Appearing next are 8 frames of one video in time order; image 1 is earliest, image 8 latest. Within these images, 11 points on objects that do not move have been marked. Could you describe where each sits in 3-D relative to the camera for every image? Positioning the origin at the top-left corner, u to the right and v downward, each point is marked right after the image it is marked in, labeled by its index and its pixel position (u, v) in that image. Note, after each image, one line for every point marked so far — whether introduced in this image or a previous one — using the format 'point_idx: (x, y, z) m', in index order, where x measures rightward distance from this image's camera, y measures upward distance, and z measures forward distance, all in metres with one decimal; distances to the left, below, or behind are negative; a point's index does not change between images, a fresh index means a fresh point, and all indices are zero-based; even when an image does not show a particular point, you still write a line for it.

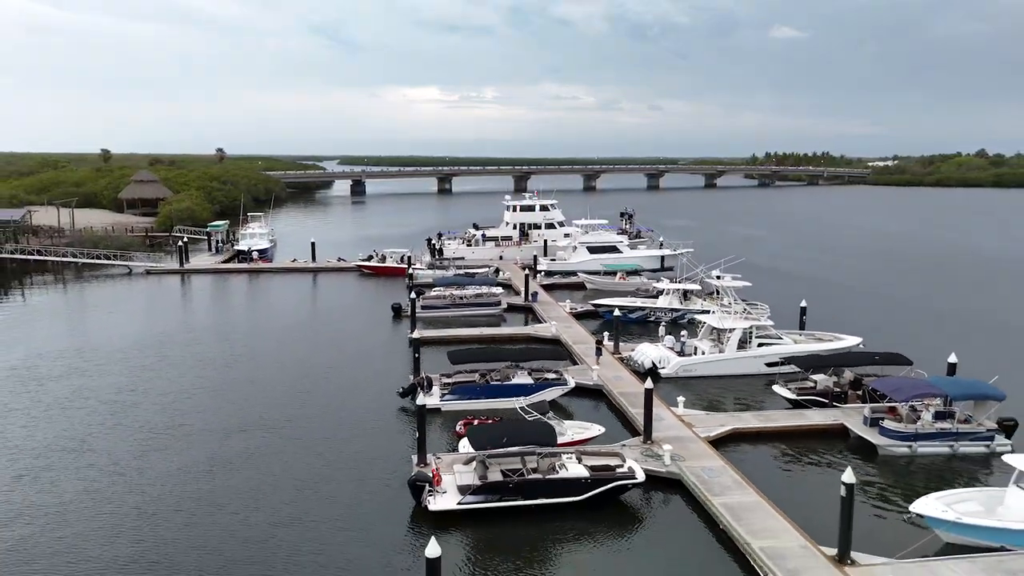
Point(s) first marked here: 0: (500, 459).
0: (-0.3, -4.8, +16.6) m
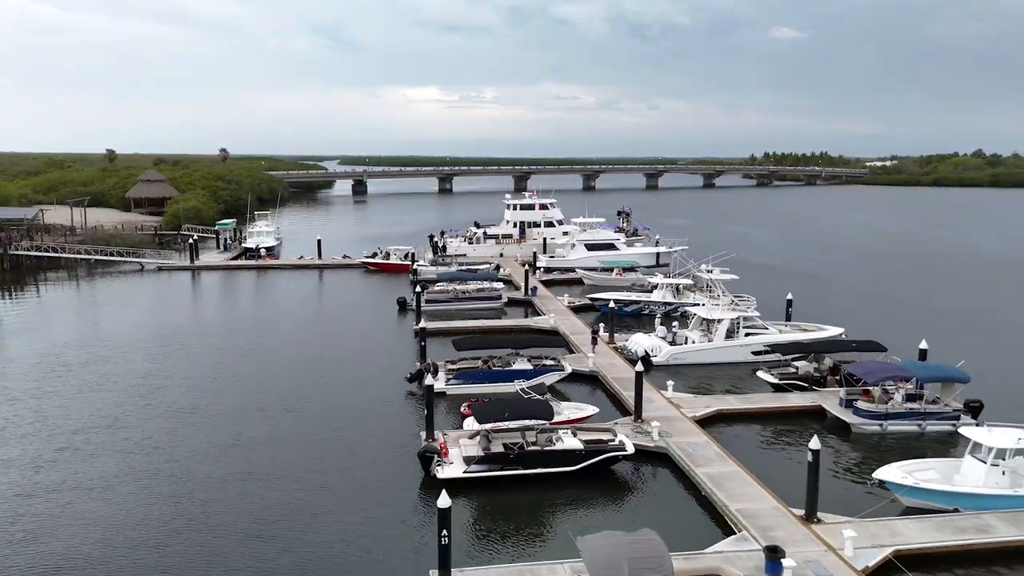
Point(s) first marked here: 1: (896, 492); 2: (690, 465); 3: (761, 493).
0: (-0.3, -4.4, +18.1) m
1: (+10.4, -5.5, +16.2) m
2: (+5.2, -5.2, +17.6) m
3: (+6.7, -5.5, +16.1) m
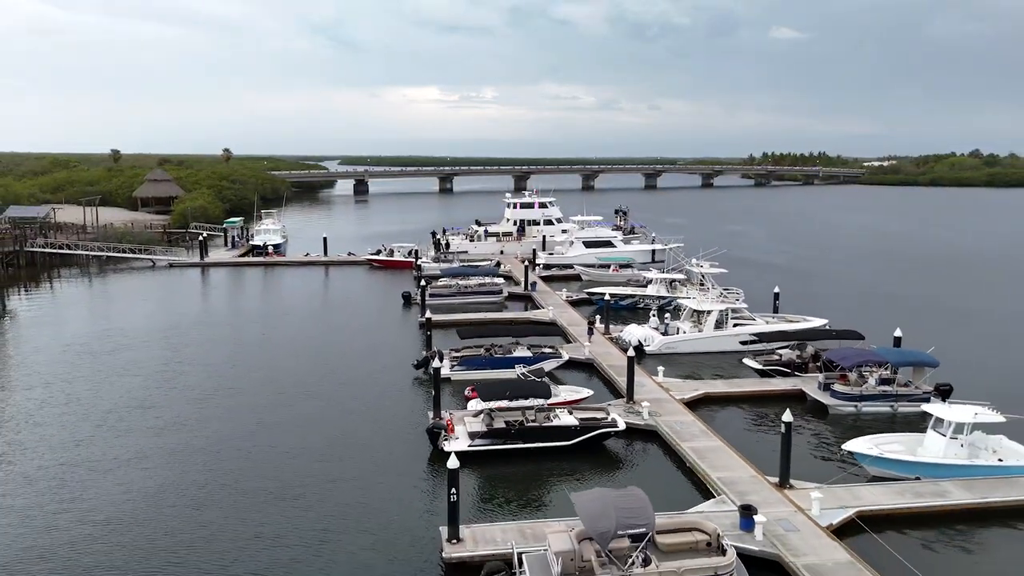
0: (-0.3, -4.1, +19.6) m
1: (+10.5, -5.2, +17.8) m
2: (+5.3, -4.9, +19.1) m
3: (+6.7, -5.2, +17.6) m
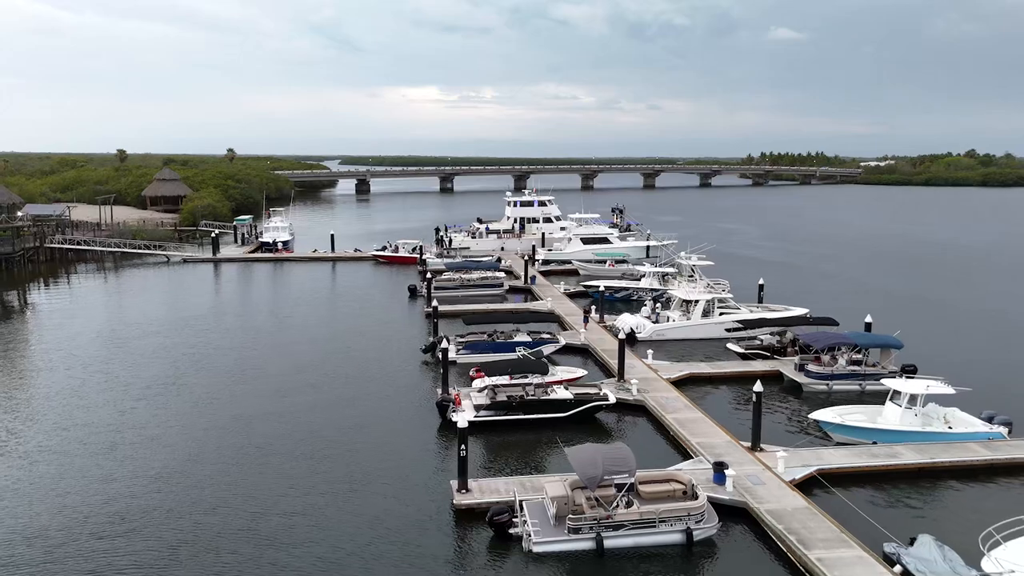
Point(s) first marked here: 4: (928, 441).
0: (-0.2, -3.6, +21.7) m
1: (+10.5, -4.7, +19.8) m
2: (+5.3, -4.4, +21.2) m
3: (+6.8, -4.7, +19.7) m
4: (+13.3, -4.9, +19.1) m
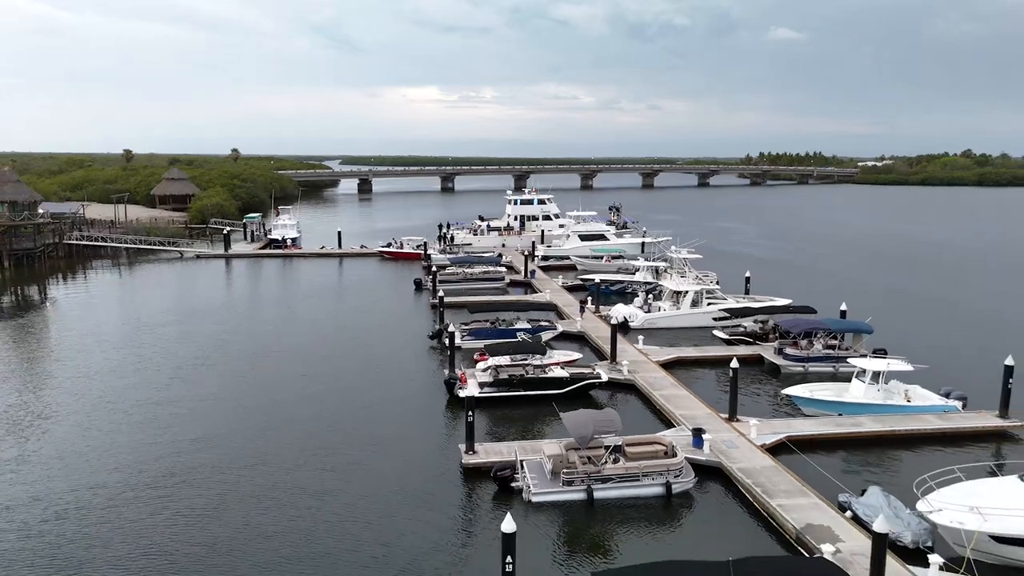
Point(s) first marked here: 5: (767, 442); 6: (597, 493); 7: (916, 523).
0: (-0.2, -3.2, +23.8) m
1: (+10.6, -4.3, +21.9) m
2: (+5.4, -3.9, +23.2) m
3: (+6.8, -4.3, +21.8) m
4: (+13.4, -4.4, +21.2) m
5: (+8.3, -5.0, +19.3) m
6: (+2.3, -5.6, +16.3) m
7: (+9.6, -5.6, +14.3) m
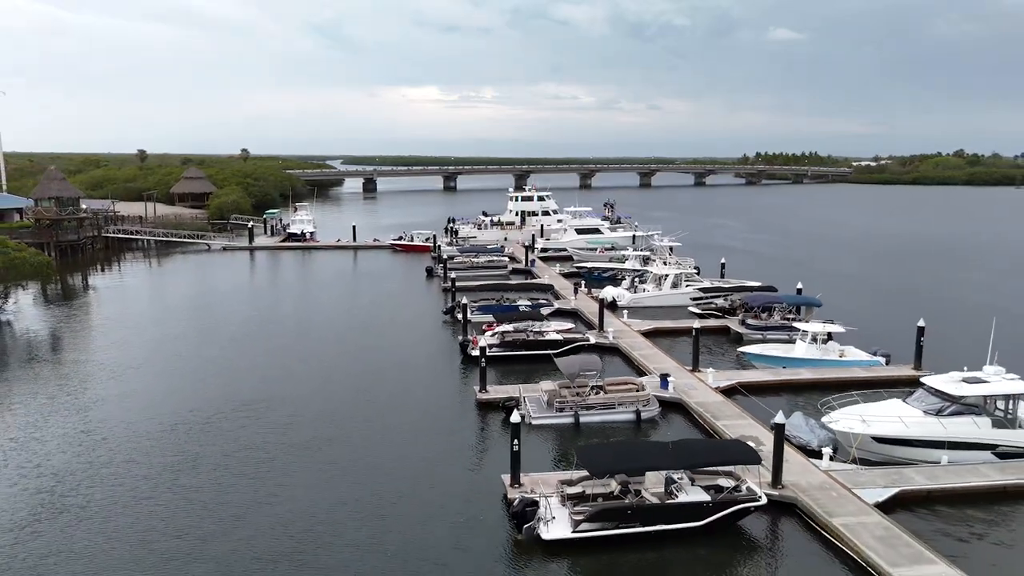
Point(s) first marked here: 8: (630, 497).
0: (0.0, -2.1, +28.4) m
1: (+10.7, -3.2, +26.5) m
2: (+5.5, -2.9, +27.9) m
3: (+7.0, -3.2, +26.4) m
4: (+13.5, -3.4, +25.8) m
5: (+8.4, -3.9, +23.9) m
6: (+2.5, -4.6, +21.0) m
7: (+9.8, -4.6, +18.9) m
8: (+2.9, -5.2, +14.9) m
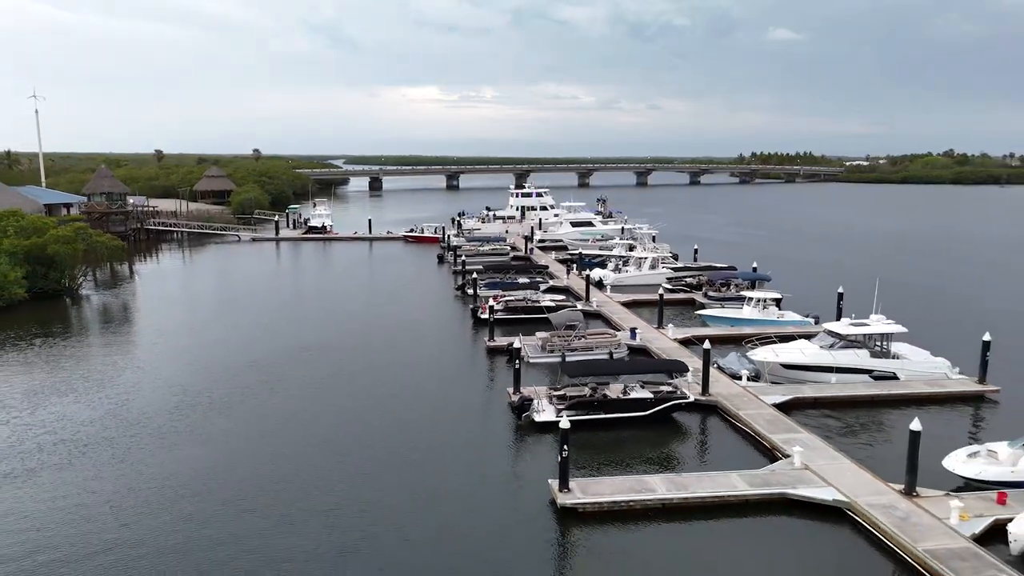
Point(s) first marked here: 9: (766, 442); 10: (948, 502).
0: (0.0, -0.8, +34.7) m
1: (+10.8, -1.8, +32.8) m
2: (+5.6, -1.5, +34.2) m
3: (+7.1, -1.8, +32.7) m
4: (+13.6, -2.0, +32.1) m
5: (+8.5, -2.6, +30.2) m
6: (+2.6, -3.2, +27.3) m
7: (+9.9, -3.2, +25.2) m
8: (+3.0, -3.8, +21.2) m
9: (+8.2, -5.0, +19.4) m
10: (+11.1, -5.4, +15.3) m
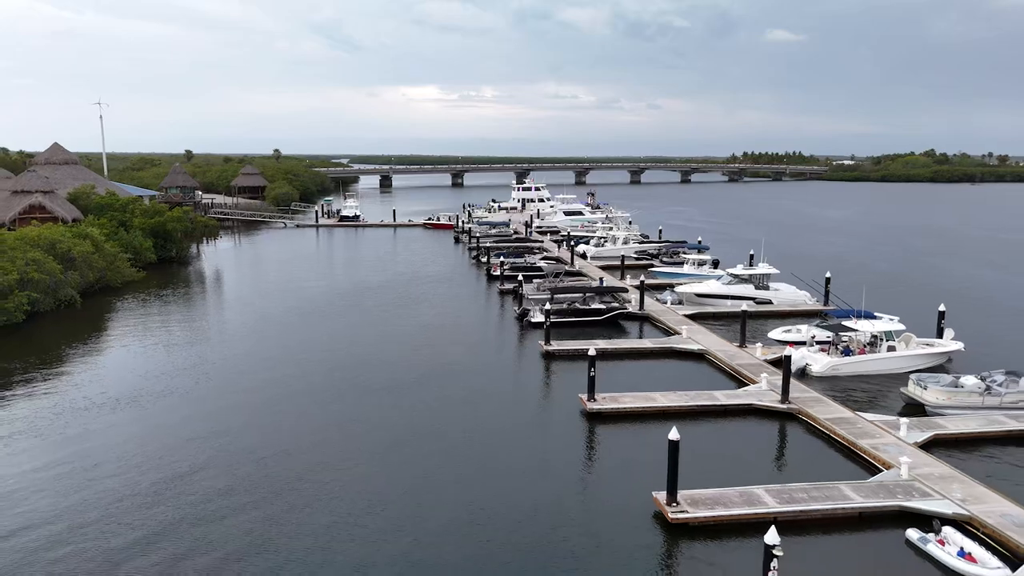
0: (+0.3, +2.0, +47.1) m
1: (+11.1, +0.9, +45.2) m
2: (+5.9, +1.2, +46.5) m
3: (+7.3, +0.9, +45.0) m
4: (+13.9, +0.7, +44.5) m
5: (+8.8, +0.2, +42.5) m
6: (+2.9, -0.4, +39.6) m
7: (+10.1, -0.5, +37.6) m
8: (+3.3, -1.1, +33.6) m
9: (+8.5, -2.2, +31.8) m
10: (+11.4, -2.7, +27.6) m
